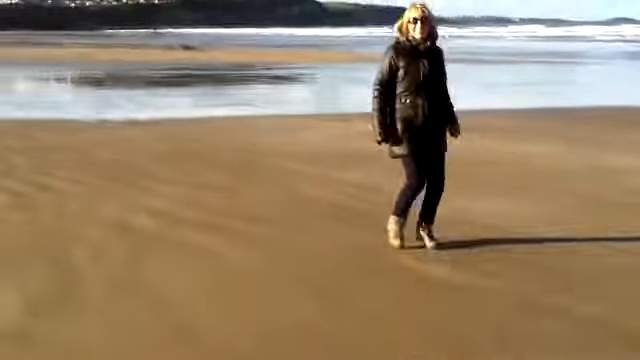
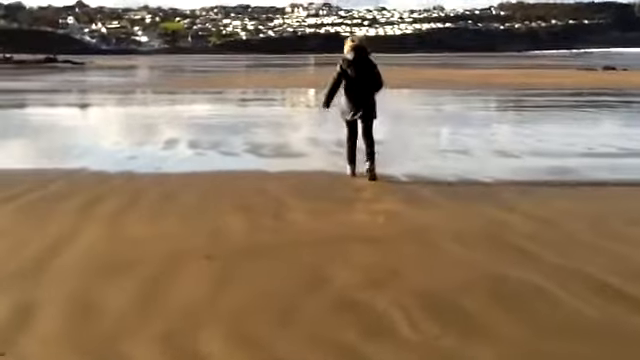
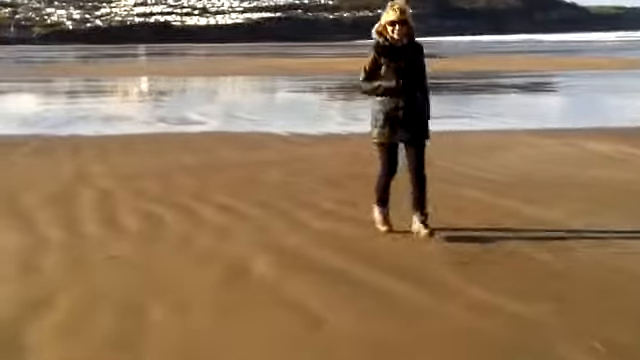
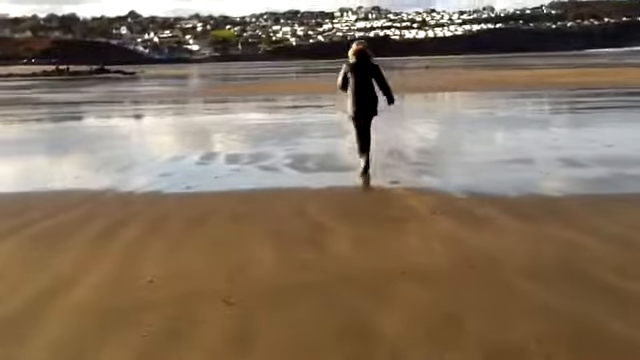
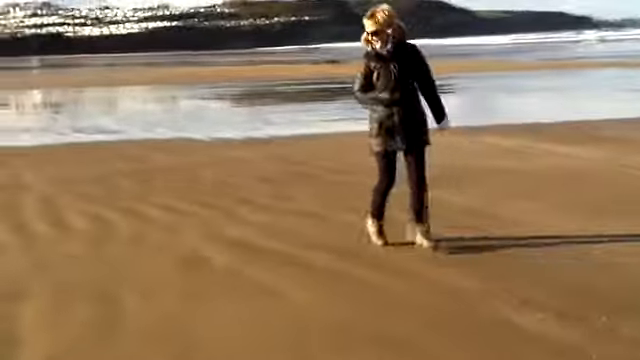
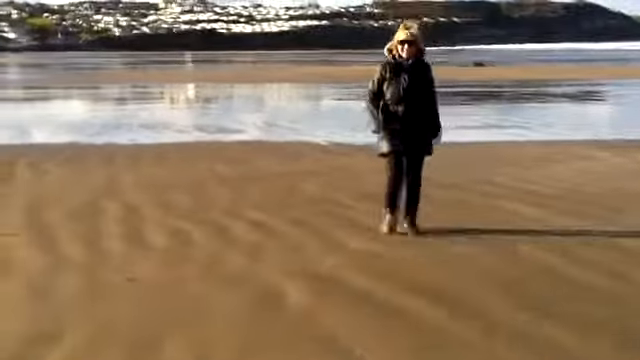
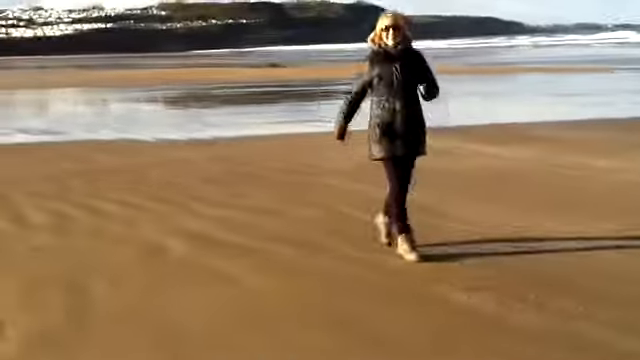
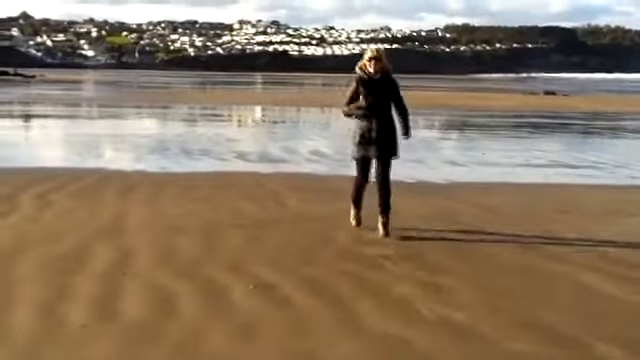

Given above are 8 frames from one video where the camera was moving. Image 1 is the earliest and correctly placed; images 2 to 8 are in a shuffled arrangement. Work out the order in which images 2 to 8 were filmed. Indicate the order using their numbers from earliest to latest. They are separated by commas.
7, 5, 3, 6, 8, 2, 4
